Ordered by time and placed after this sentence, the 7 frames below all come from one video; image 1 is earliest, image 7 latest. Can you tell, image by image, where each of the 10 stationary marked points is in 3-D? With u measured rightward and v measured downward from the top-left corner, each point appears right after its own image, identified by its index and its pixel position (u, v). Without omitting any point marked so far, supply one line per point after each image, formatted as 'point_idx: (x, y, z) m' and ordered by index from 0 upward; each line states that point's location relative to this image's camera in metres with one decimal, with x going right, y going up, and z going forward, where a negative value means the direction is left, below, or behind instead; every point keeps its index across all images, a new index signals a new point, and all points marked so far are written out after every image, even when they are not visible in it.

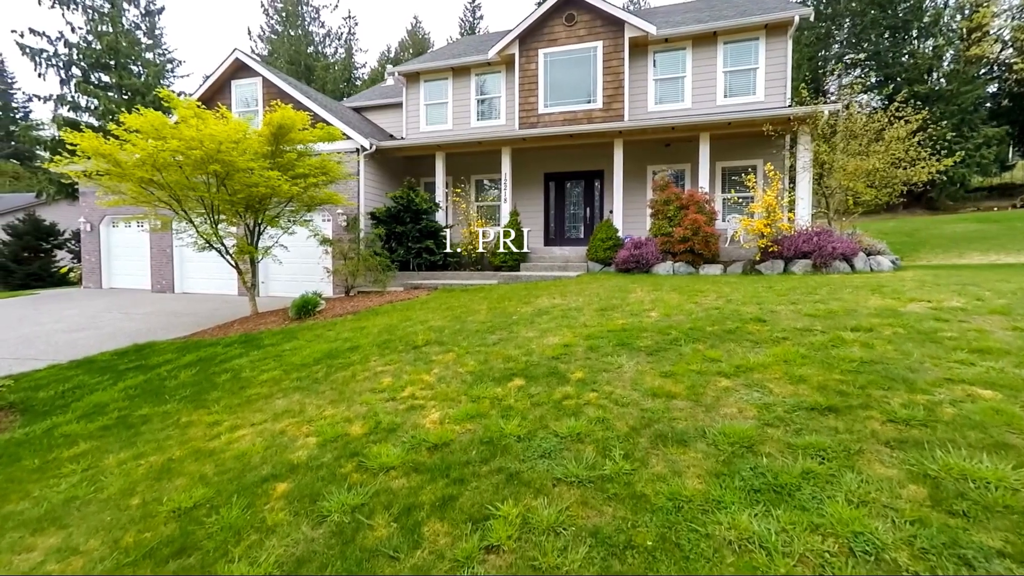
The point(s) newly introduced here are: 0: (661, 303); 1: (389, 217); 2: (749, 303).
0: (+2.1, -0.2, +6.0) m
1: (-3.3, +1.9, +11.4) m
2: (+3.1, -0.2, +5.5) m
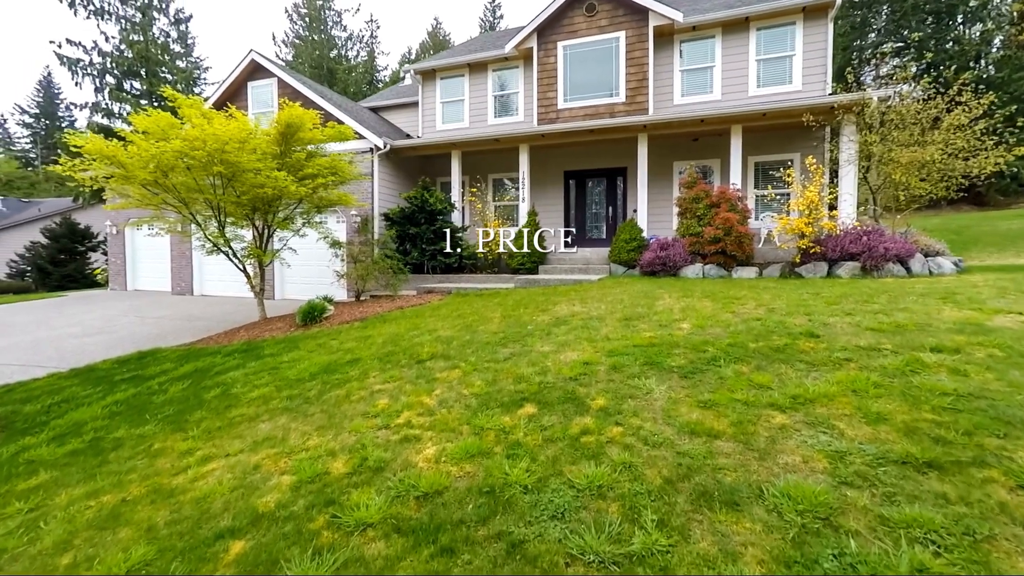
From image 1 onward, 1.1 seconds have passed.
0: (+2.3, -0.3, +5.4) m
1: (-2.8, +1.8, +11.1) m
2: (+3.2, -0.3, +4.9) m
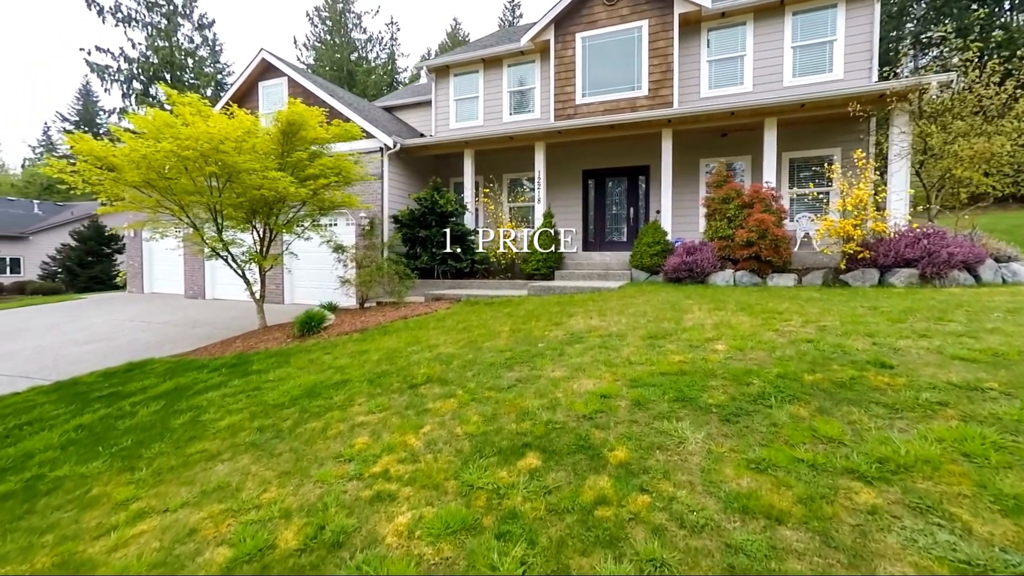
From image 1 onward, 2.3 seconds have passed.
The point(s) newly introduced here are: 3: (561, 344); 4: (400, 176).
0: (+2.3, -0.5, +4.7) m
1: (-2.5, +1.7, +10.6) m
2: (+3.3, -0.4, +4.1) m
3: (+0.6, -0.6, +4.8) m
4: (-3.0, +3.1, +11.6) m
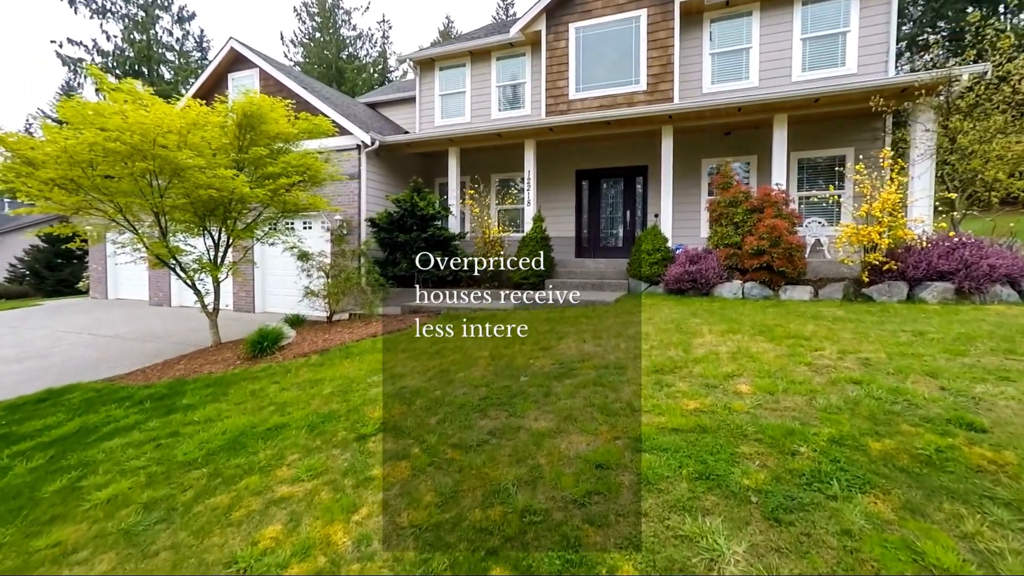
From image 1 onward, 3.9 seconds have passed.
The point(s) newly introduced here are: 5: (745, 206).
0: (+2.1, -0.7, +3.9) m
1: (-2.8, +1.5, +9.7) m
2: (+3.1, -0.6, +3.3) m
3: (+0.3, -0.8, +4.0) m
4: (-3.3, +2.8, +10.8) m
5: (+4.1, +1.4, +7.4) m
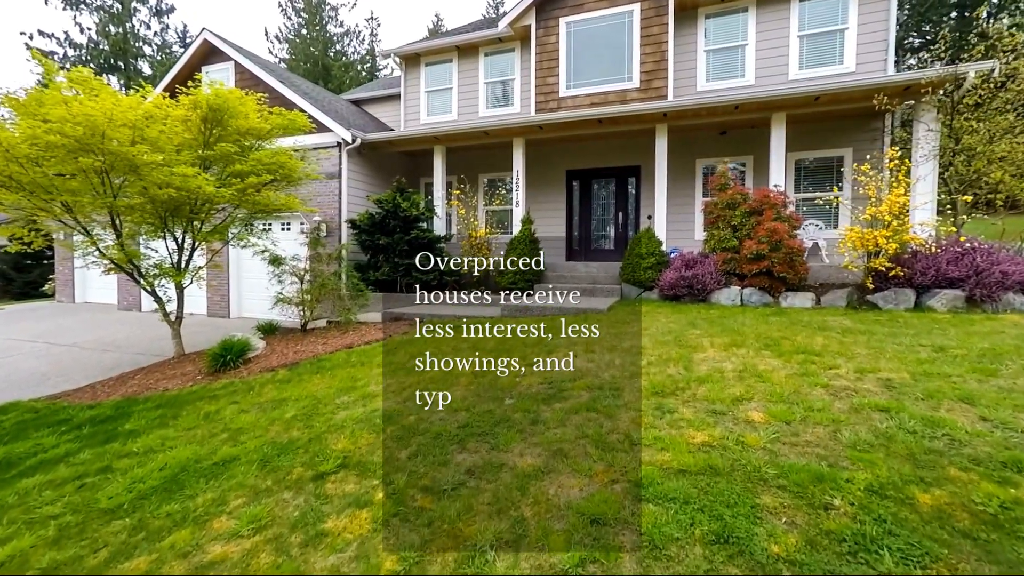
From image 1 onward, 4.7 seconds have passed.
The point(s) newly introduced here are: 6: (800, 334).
0: (+2.0, -0.8, +3.5) m
1: (-3.0, +1.4, +9.3) m
2: (+3.0, -0.7, +3.0) m
3: (+0.2, -0.9, +3.6) m
4: (-3.6, +2.7, +10.3) m
5: (+3.8, +1.3, +7.1) m
6: (+3.2, -0.5, +4.7) m
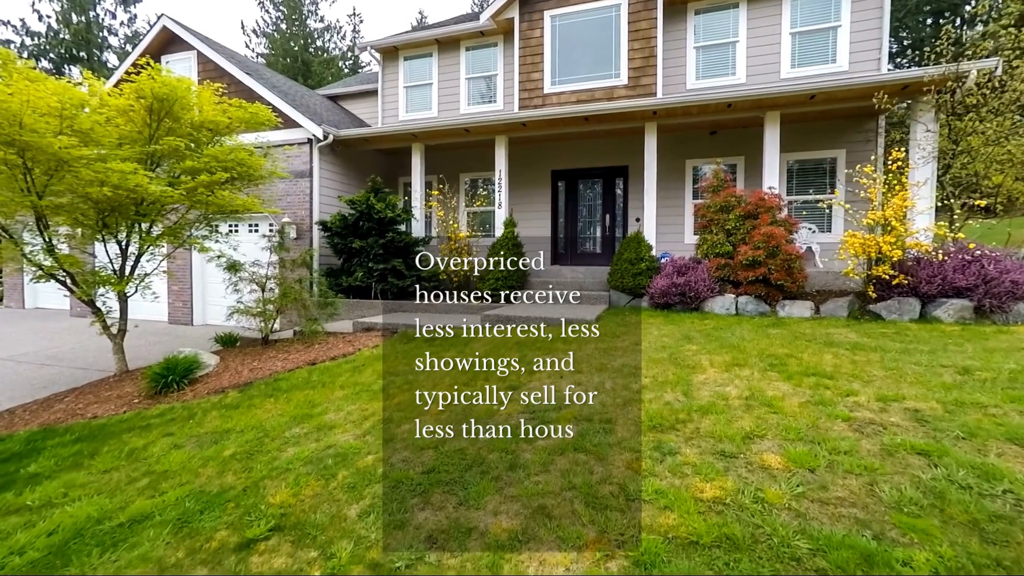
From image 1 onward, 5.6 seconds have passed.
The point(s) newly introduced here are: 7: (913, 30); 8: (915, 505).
0: (+1.8, -0.9, +3.0) m
1: (-3.4, +1.2, +8.7) m
2: (+2.8, -0.9, +2.5) m
3: (0.0, -1.1, +3.1) m
4: (-4.0, +2.6, +9.6) m
5: (+3.6, +1.2, +6.7) m
6: (+2.9, -0.6, +4.3) m
7: (+20.4, +13.0, +21.0) m
8: (+1.9, -1.0, +2.0) m
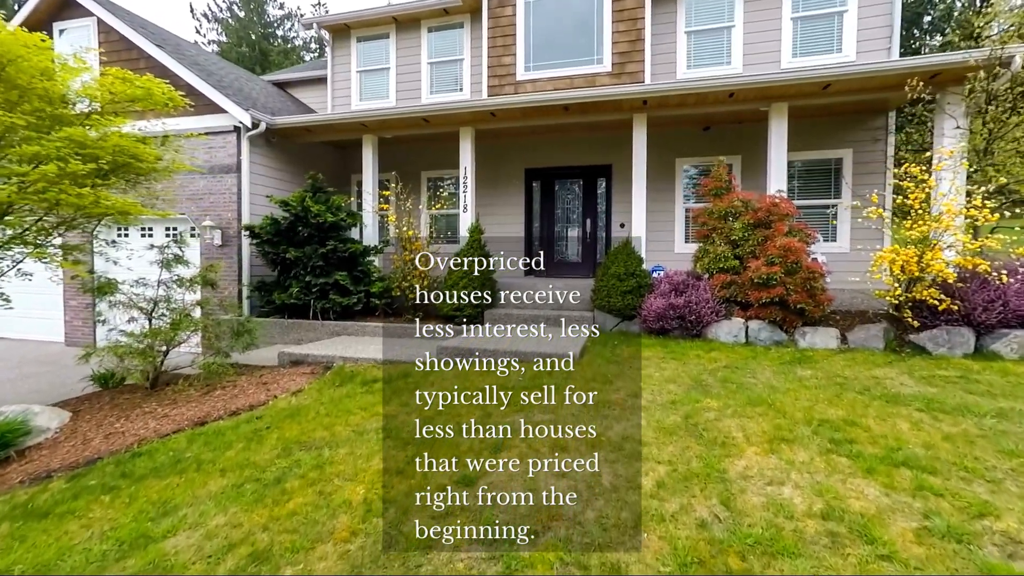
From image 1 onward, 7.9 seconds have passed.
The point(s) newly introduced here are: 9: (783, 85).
0: (+1.6, -1.2, +1.8) m
1: (-4.0, +0.9, +7.1) m
2: (+2.6, -1.1, +1.4) m
3: (-0.2, -1.3, +1.8) m
4: (-4.6, +2.3, +8.1) m
5: (+3.1, +0.9, +5.6) m
6: (+2.6, -0.9, +3.1) m
7: (+19.1, +12.7, +20.9) m
8: (+1.7, -1.3, +0.8) m
9: (+3.9, +2.9, +6.1) m
